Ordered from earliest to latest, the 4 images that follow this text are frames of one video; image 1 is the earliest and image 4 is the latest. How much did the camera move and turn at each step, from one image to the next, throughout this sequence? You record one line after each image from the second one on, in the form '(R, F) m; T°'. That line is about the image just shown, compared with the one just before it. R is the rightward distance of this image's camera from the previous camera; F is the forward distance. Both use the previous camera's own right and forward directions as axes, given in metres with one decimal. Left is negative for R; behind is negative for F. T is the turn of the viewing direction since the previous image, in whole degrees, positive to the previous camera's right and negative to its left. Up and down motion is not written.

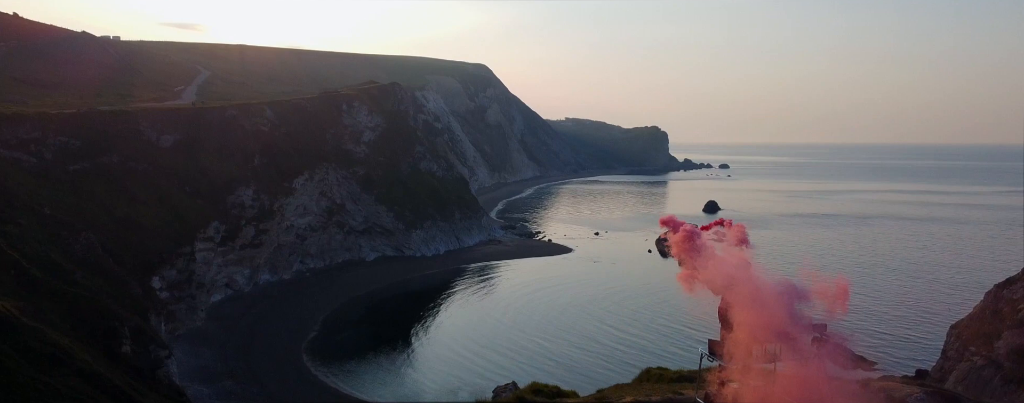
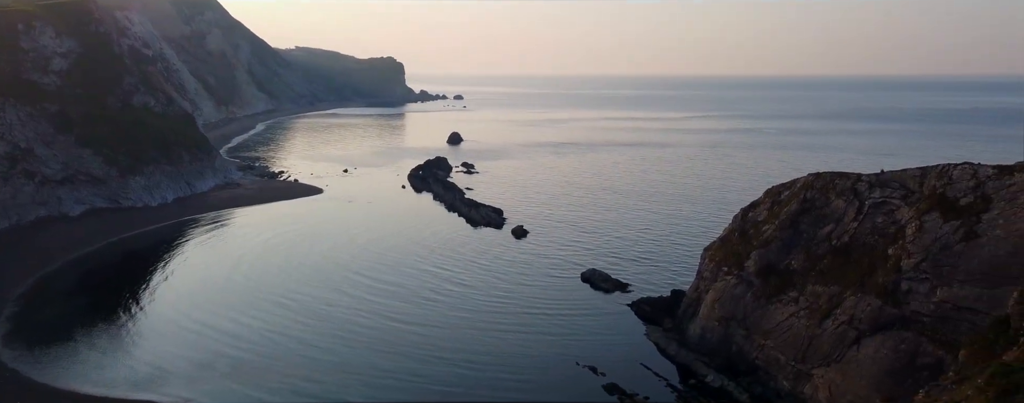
(-1.0, +3.0) m; +21°
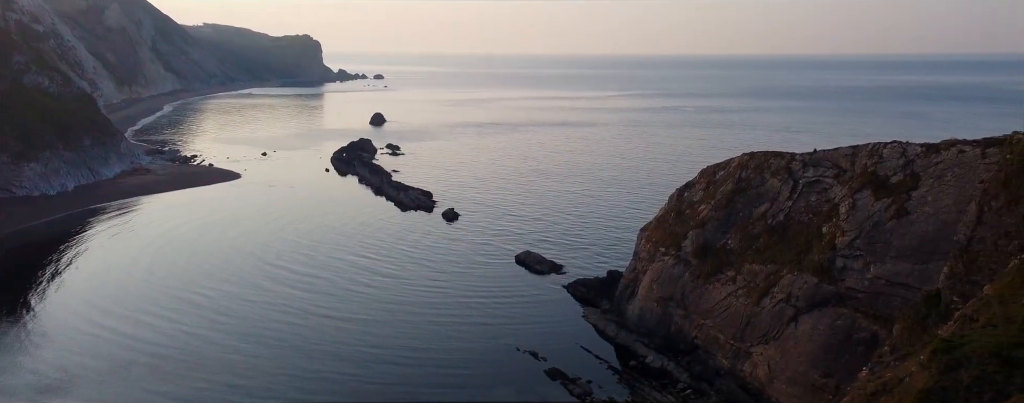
(-0.5, +0.9) m; +6°
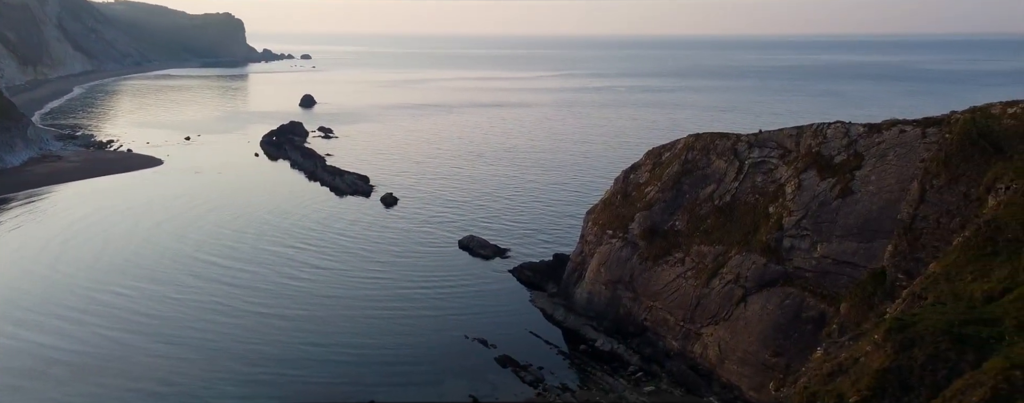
(-0.4, +0.7) m; +5°
